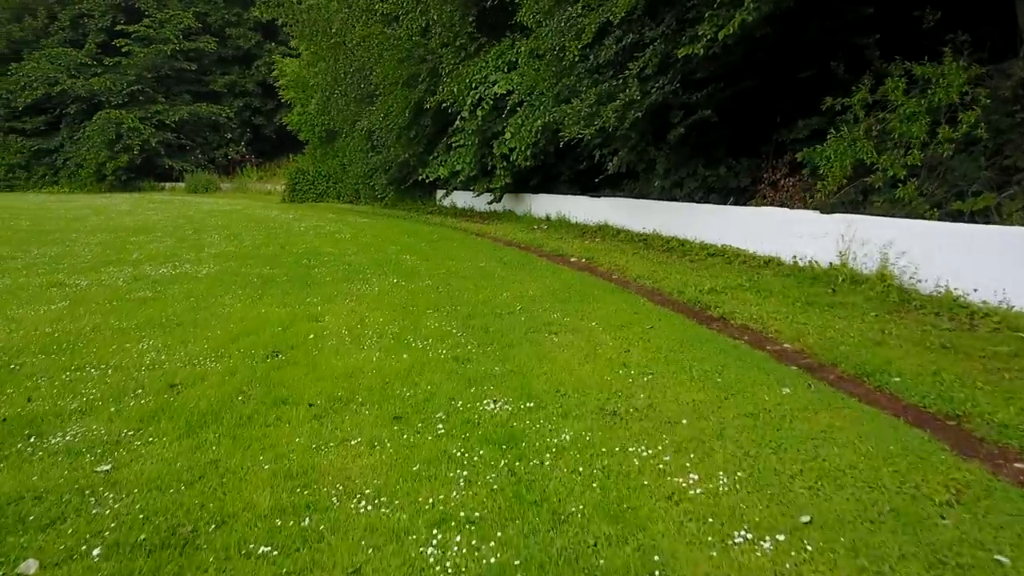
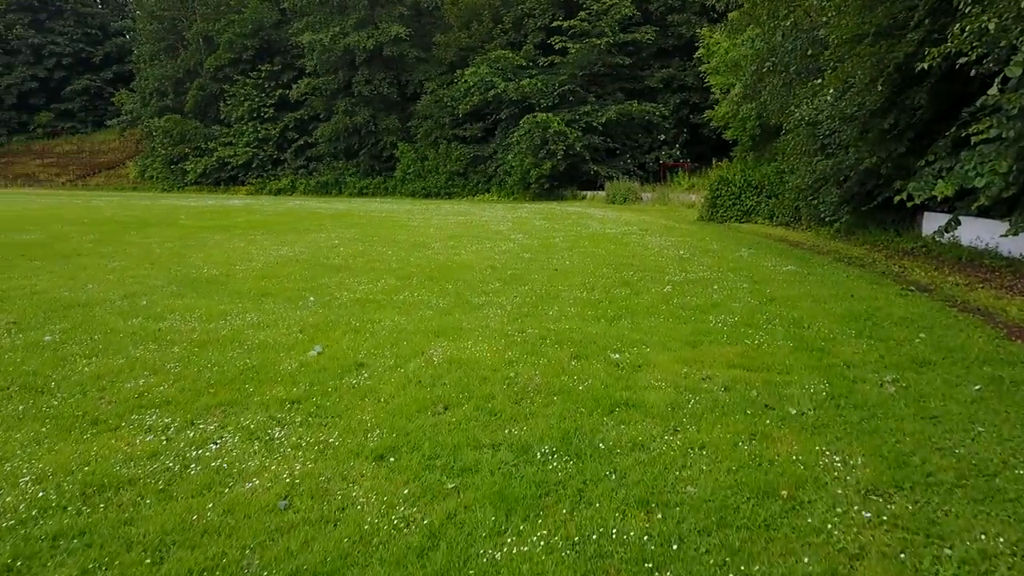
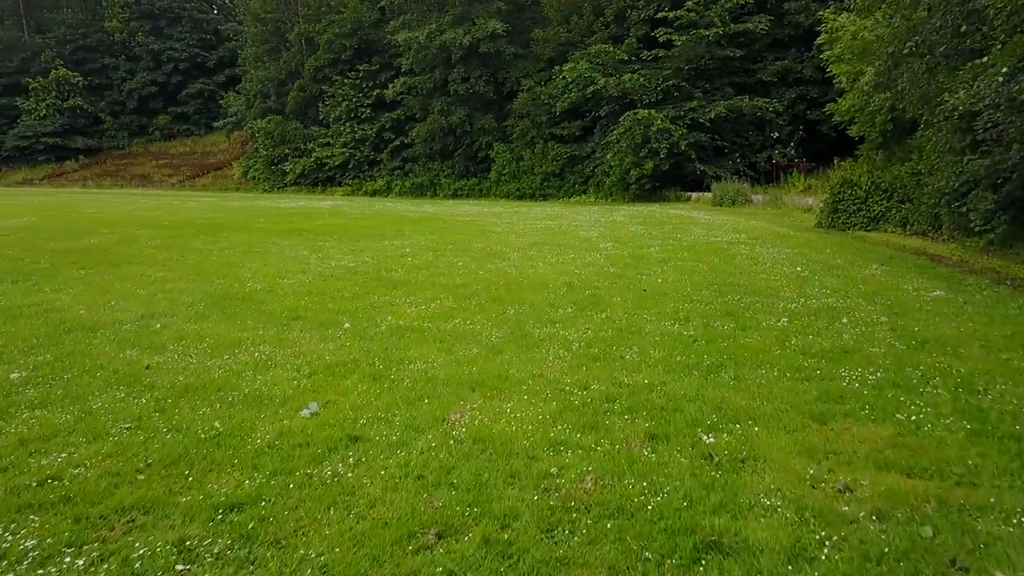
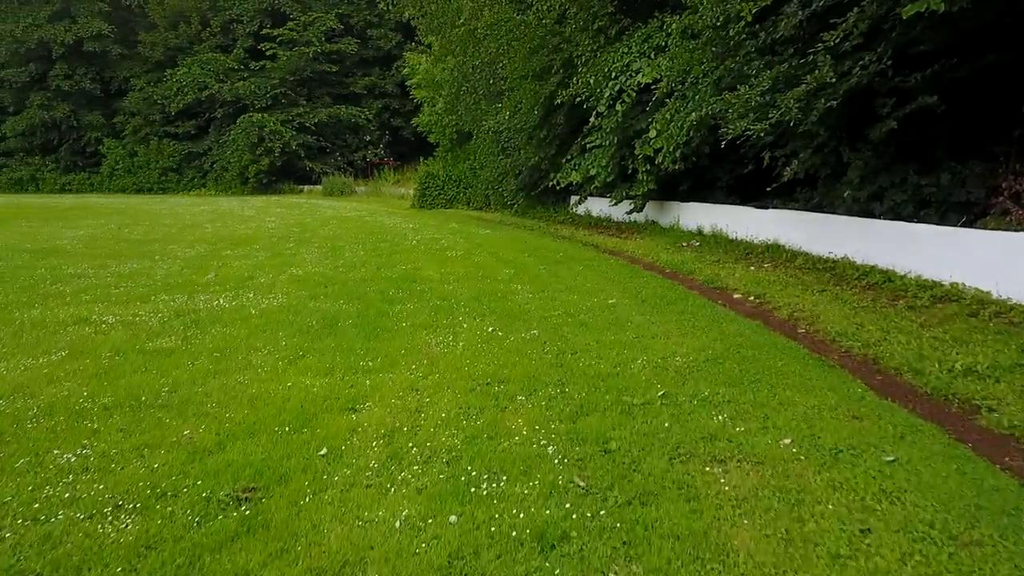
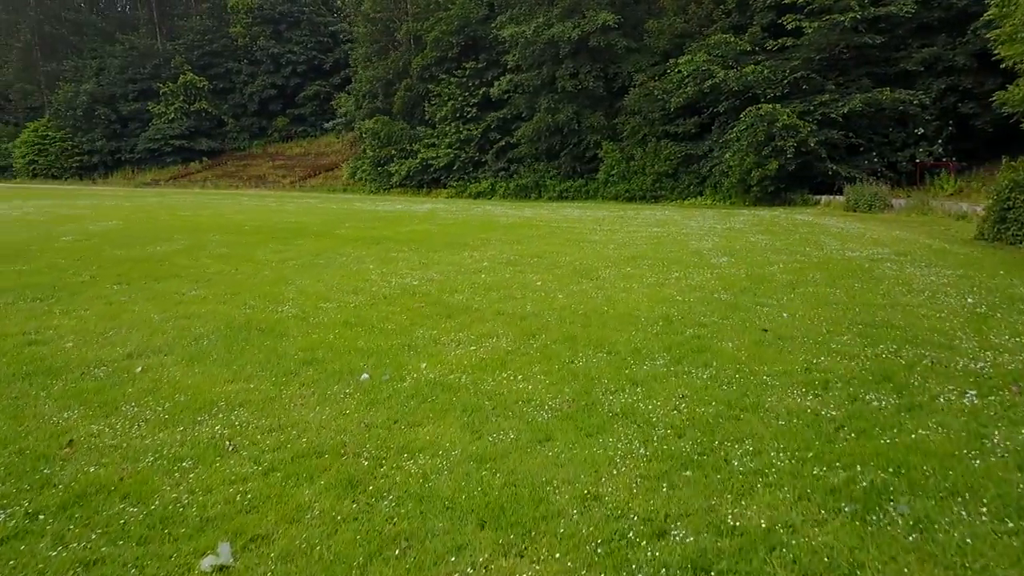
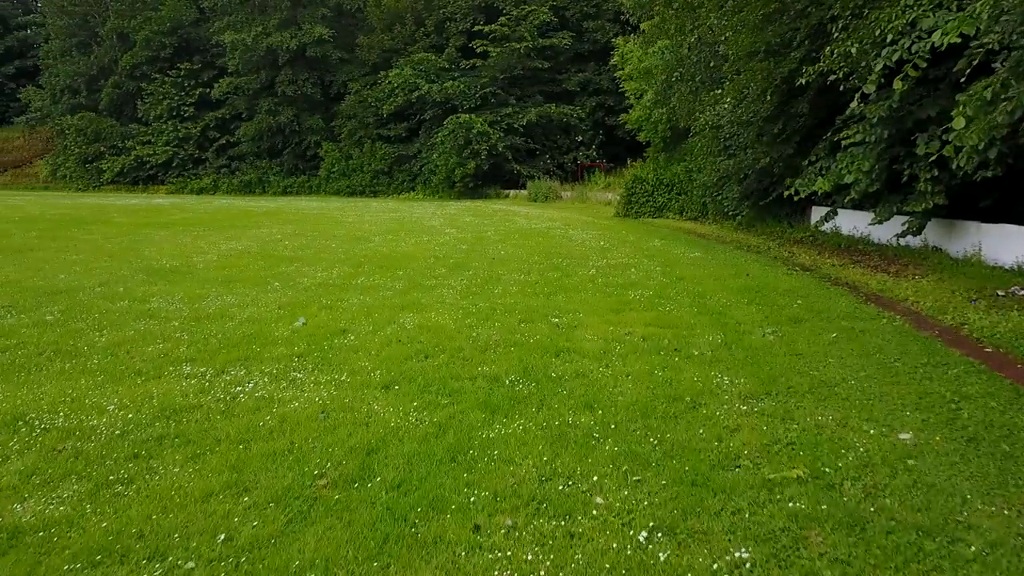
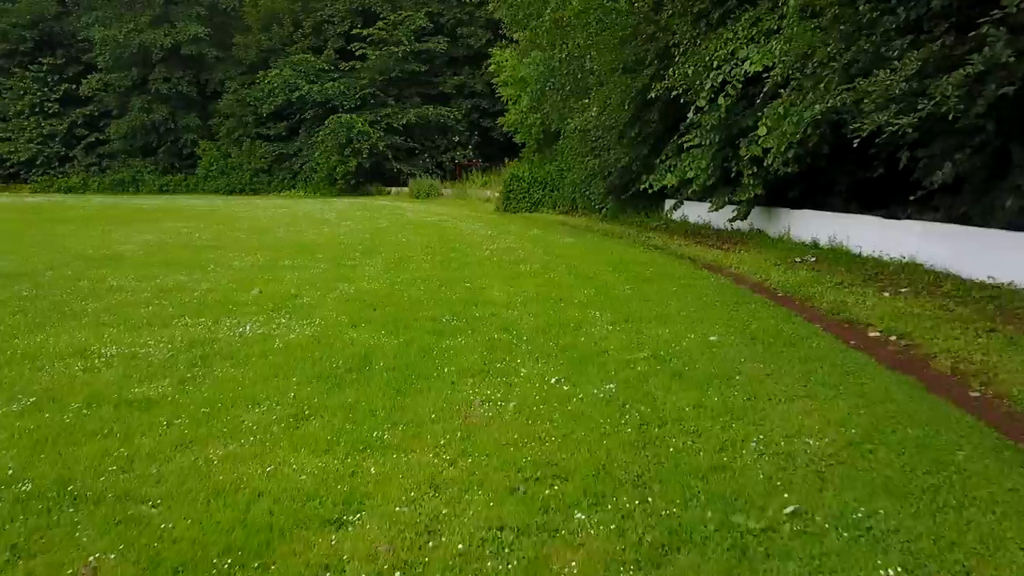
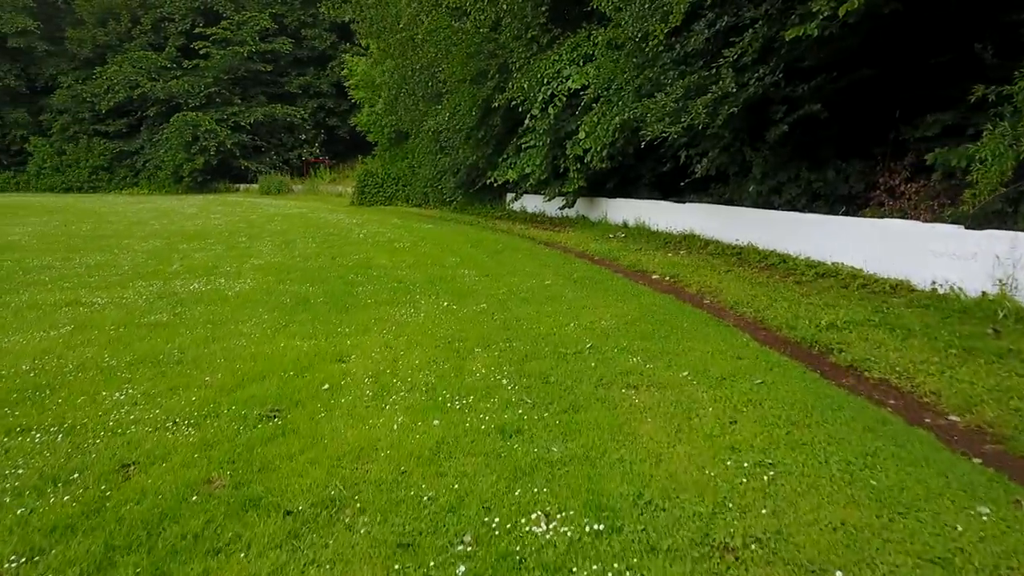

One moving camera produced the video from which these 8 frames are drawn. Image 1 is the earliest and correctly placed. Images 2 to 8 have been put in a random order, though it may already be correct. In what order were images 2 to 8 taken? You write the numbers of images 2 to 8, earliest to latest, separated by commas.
8, 4, 7, 6, 2, 3, 5
